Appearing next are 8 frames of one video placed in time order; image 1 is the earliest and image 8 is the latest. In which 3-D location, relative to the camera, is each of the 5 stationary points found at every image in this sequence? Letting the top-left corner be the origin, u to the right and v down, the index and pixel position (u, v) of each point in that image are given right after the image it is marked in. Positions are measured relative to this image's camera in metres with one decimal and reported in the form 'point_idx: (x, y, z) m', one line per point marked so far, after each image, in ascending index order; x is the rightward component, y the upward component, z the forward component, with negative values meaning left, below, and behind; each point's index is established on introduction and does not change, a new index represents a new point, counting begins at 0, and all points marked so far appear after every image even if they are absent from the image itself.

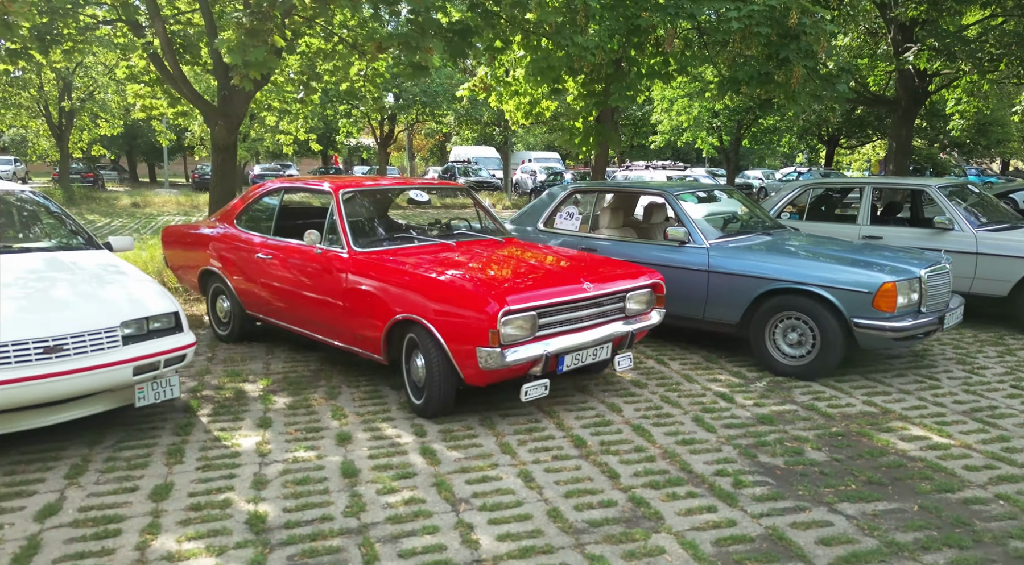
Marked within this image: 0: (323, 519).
0: (-0.8, -1.0, +3.5) m
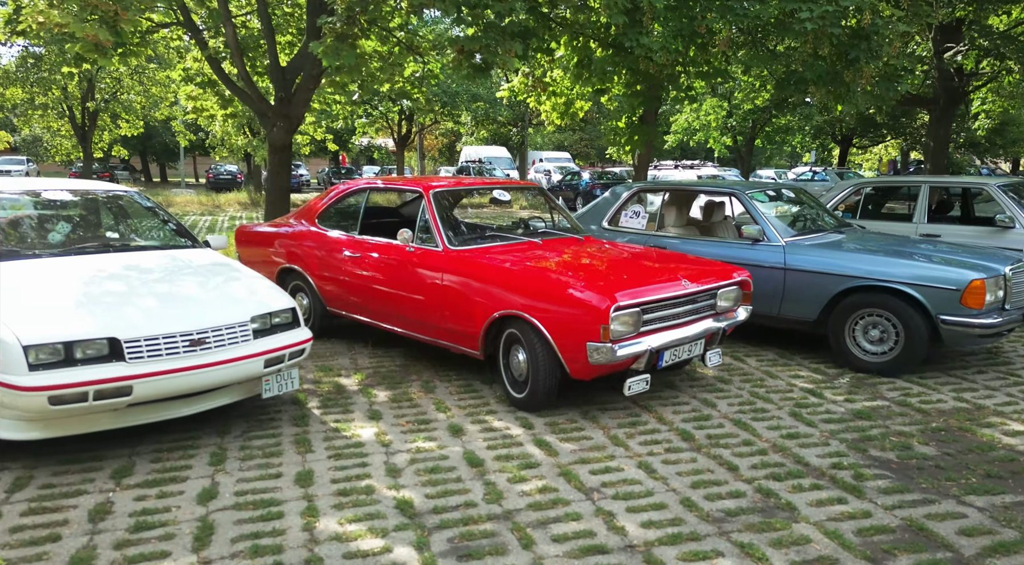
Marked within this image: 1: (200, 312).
0: (-0.2, -1.0, +3.6) m
1: (-1.7, -0.2, +4.3) m
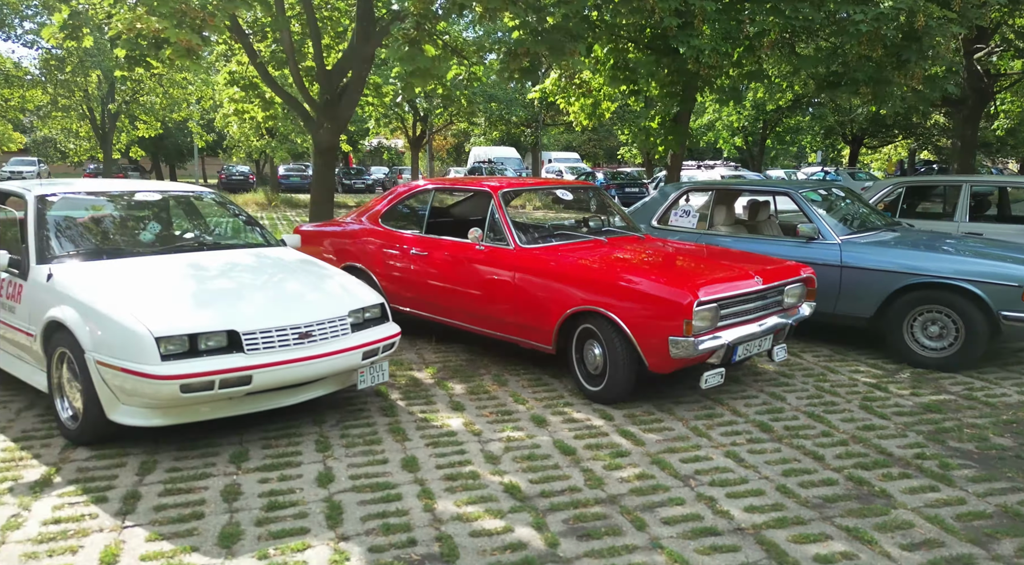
0: (+0.3, -1.0, +3.8) m
1: (-1.2, -0.2, +4.4) m
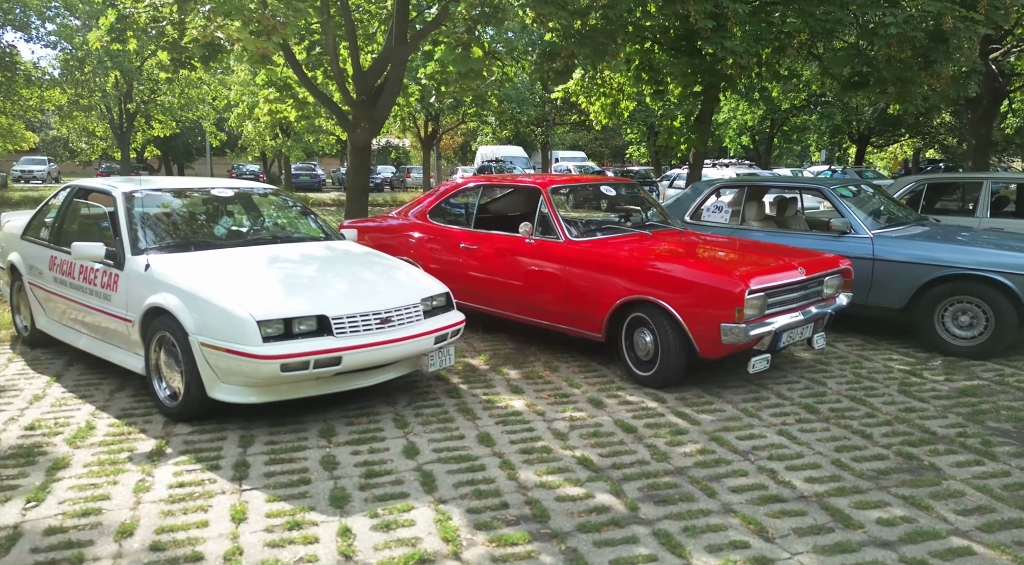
0: (+0.7, -0.9, +4.1) m
1: (-0.8, -0.1, +4.8) m
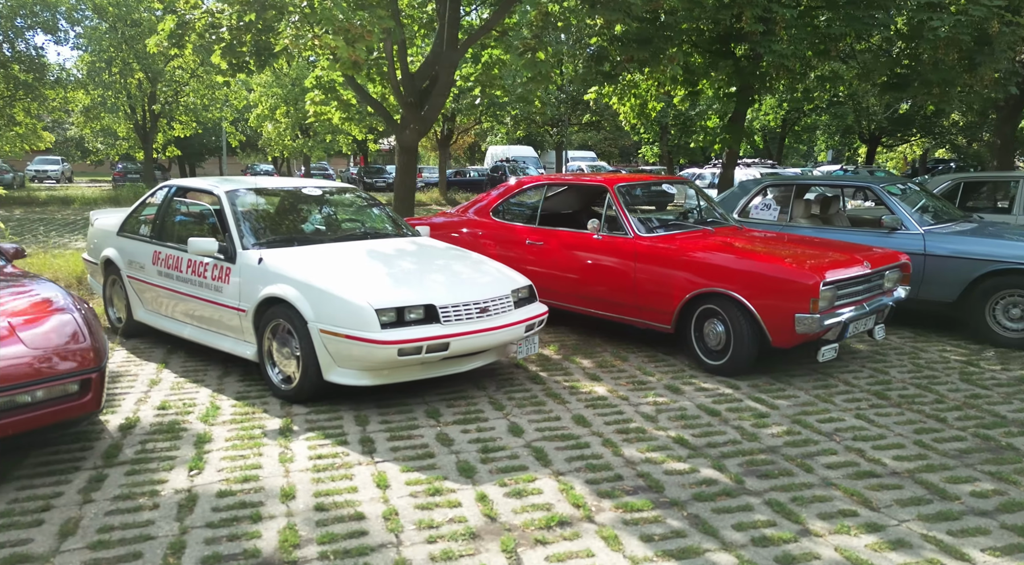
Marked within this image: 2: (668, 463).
0: (+1.2, -0.9, +4.3) m
1: (-0.2, 0.0, +5.1) m
2: (+0.8, -0.9, +4.0) m
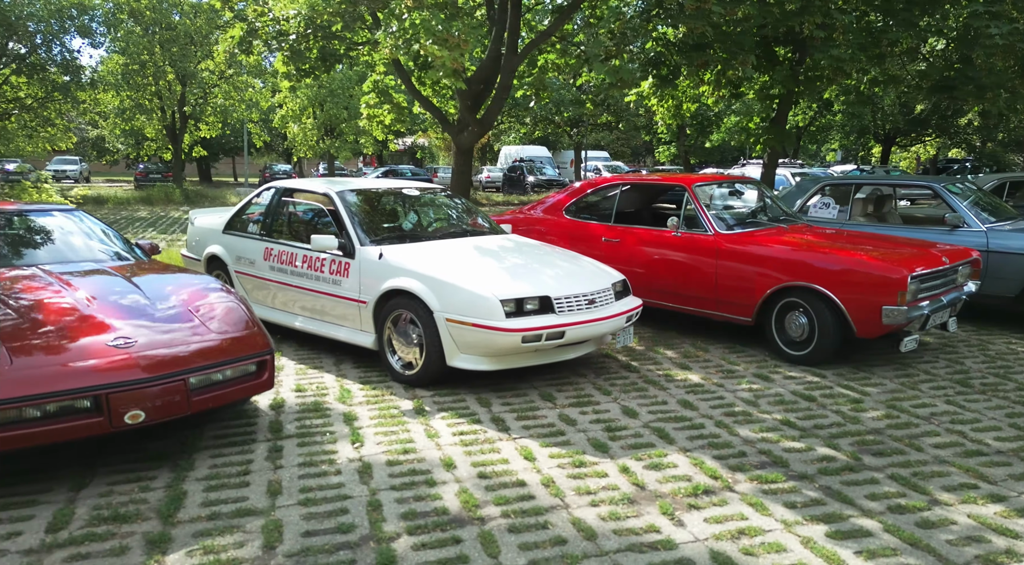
0: (+1.9, -0.8, +4.6) m
1: (+0.5, 0.0, +5.4) m
2: (+1.5, -0.9, +4.3) m
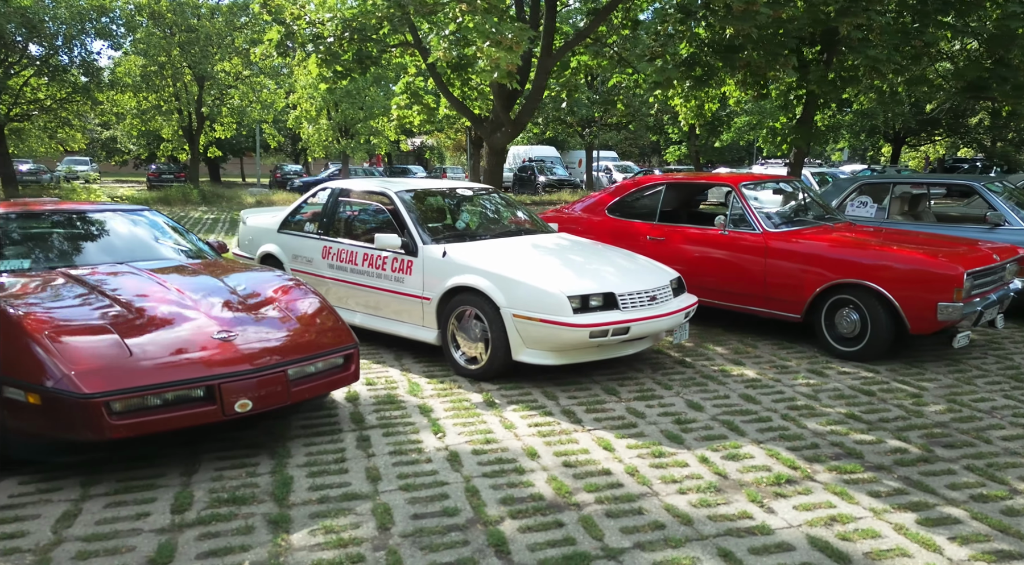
0: (+2.4, -0.8, +4.7) m
1: (+0.9, 0.0, +5.5) m
2: (+1.9, -0.9, +4.3) m
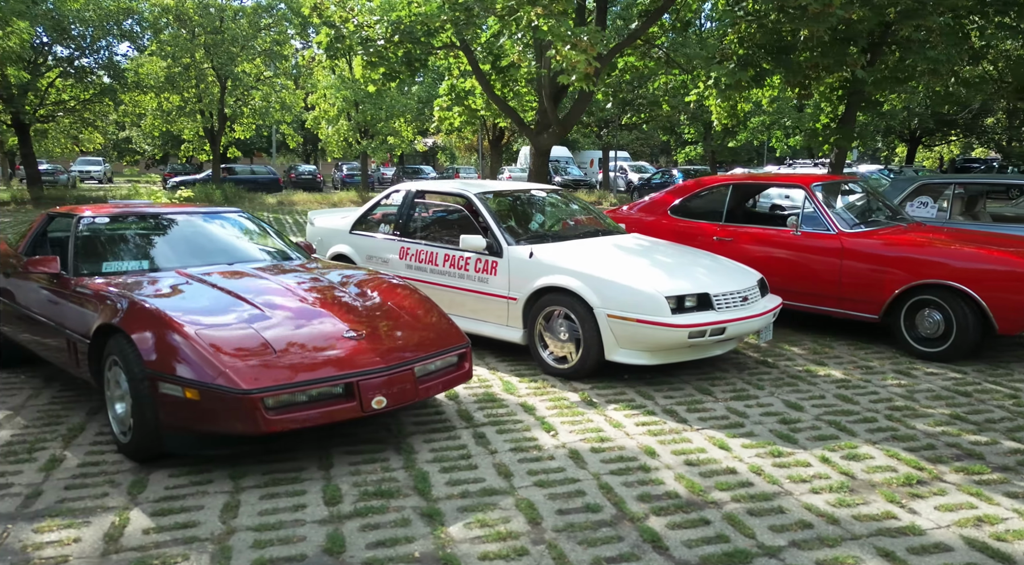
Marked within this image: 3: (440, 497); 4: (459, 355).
0: (+3.0, -0.8, +4.6) m
1: (+1.6, 0.0, +5.4) m
2: (+2.5, -0.8, +4.3) m
3: (-0.3, -0.9, +3.1) m
4: (-0.3, -0.4, +4.0) m
